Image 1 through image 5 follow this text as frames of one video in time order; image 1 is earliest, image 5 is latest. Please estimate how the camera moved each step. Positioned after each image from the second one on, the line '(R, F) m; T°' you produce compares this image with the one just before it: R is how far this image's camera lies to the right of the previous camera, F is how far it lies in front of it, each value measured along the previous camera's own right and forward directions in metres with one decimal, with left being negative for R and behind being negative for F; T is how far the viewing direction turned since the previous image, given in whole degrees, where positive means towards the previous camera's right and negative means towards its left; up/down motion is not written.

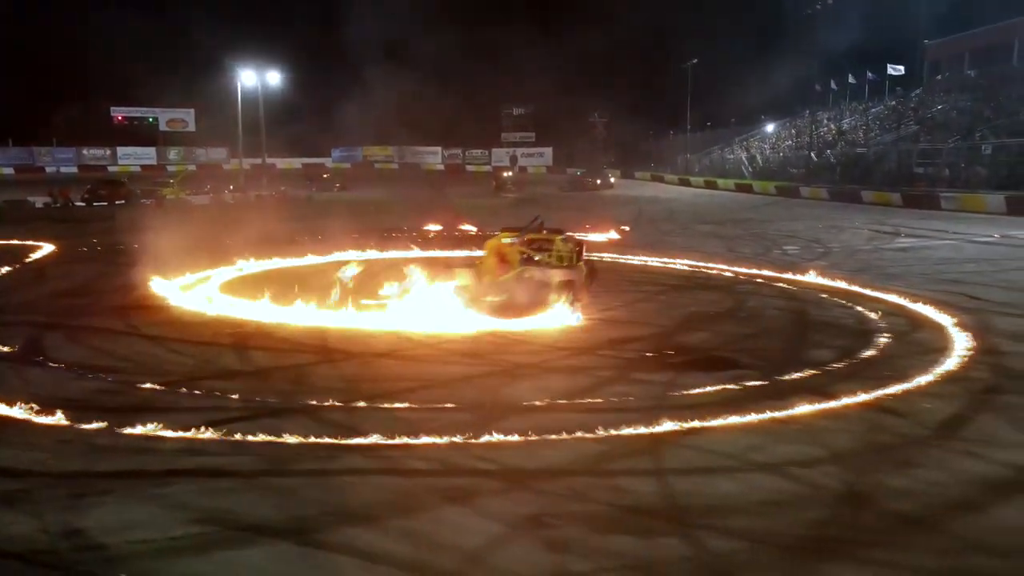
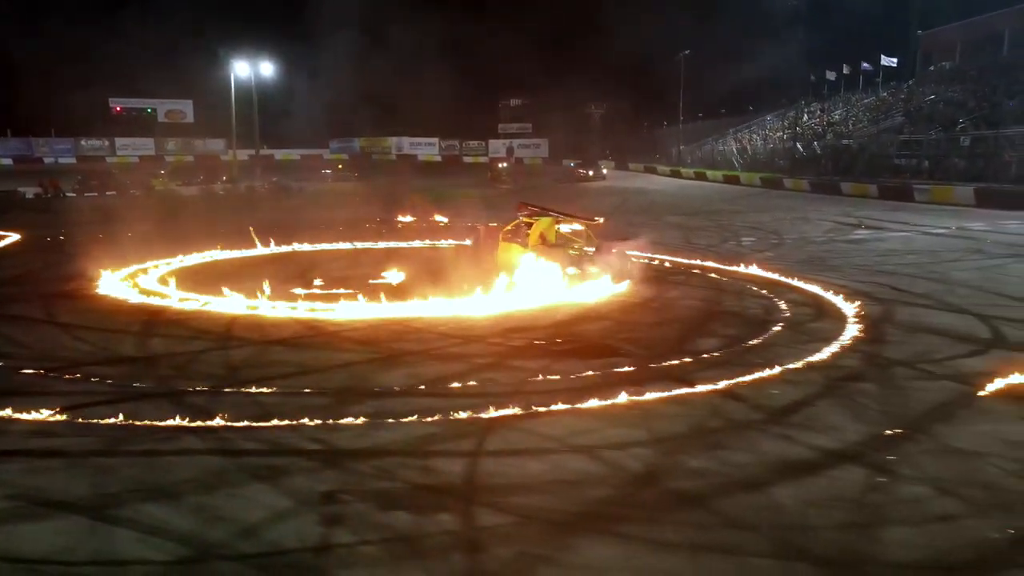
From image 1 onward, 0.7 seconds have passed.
(+1.4, -0.2) m; 0°
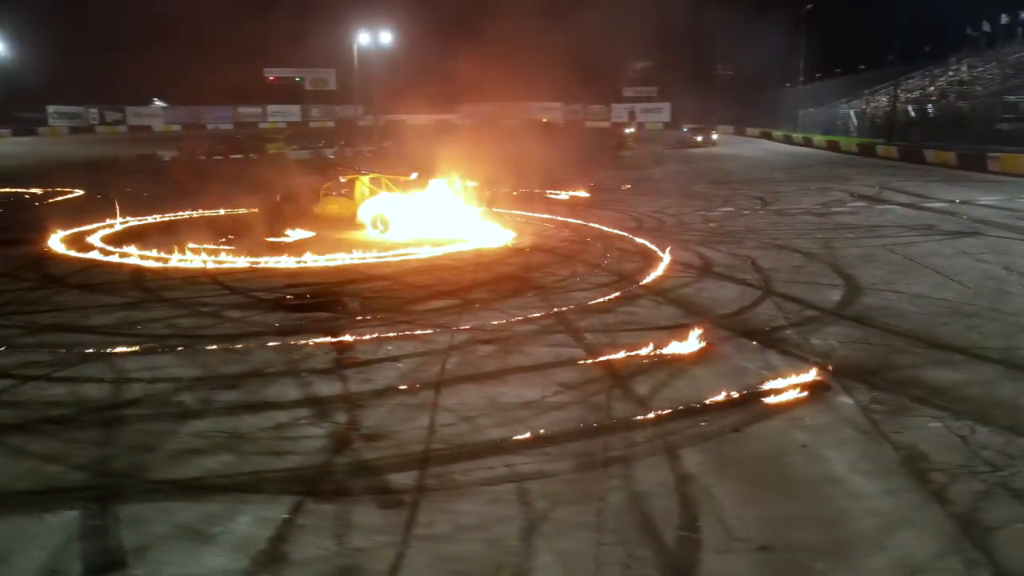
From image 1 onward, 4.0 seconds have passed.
(+5.5, -0.1) m; -11°
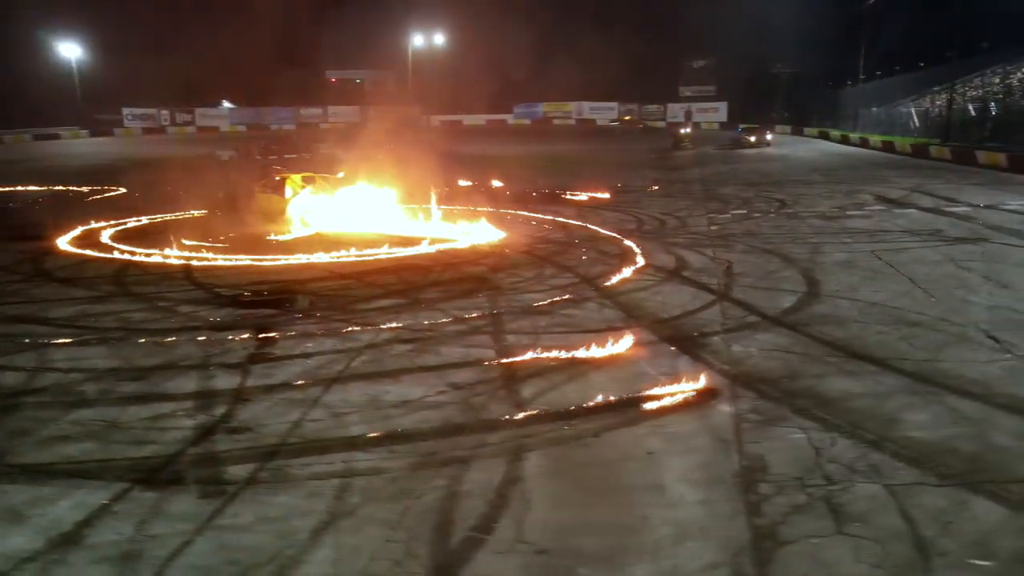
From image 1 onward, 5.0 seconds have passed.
(+1.6, 0.0) m; -5°
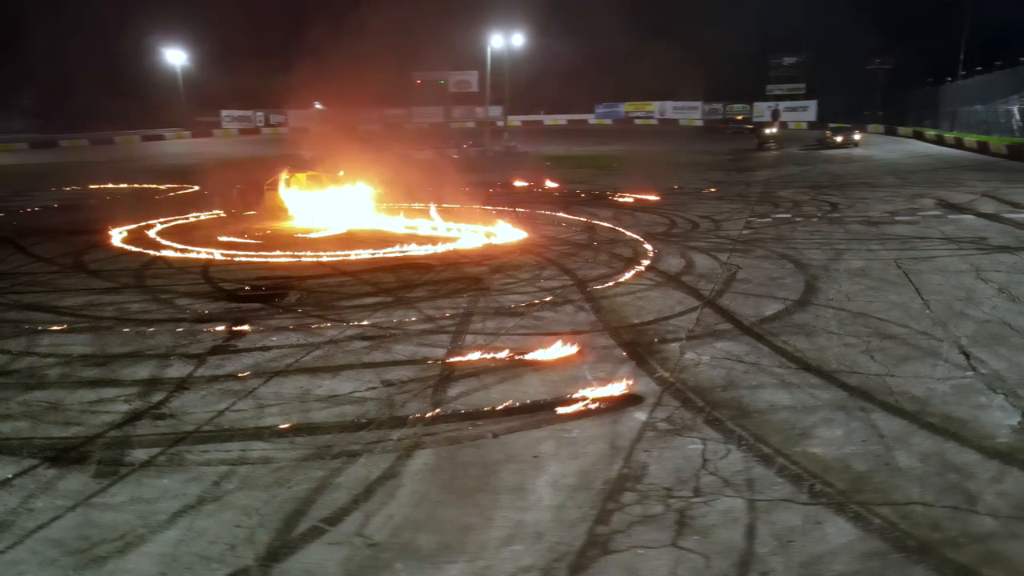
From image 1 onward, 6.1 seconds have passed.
(+1.5, 0.0) m; -6°
